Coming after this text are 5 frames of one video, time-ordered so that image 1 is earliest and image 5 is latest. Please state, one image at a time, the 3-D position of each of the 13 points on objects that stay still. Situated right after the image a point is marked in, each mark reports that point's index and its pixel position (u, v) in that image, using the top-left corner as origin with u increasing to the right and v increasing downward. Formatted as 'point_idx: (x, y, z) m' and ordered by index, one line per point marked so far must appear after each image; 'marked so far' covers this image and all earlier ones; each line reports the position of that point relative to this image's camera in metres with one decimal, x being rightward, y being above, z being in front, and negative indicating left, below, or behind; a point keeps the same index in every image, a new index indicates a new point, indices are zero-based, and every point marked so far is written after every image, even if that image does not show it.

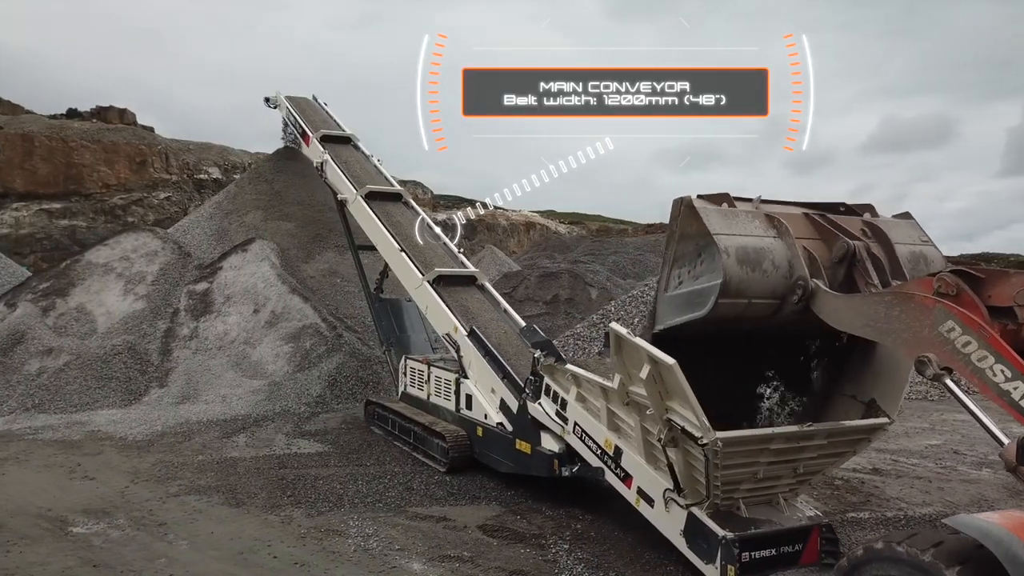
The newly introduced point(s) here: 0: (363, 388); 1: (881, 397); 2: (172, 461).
0: (-1.5, -1.0, +8.3) m
1: (+1.7, -0.5, +3.7) m
2: (-2.4, -1.2, +5.8) m
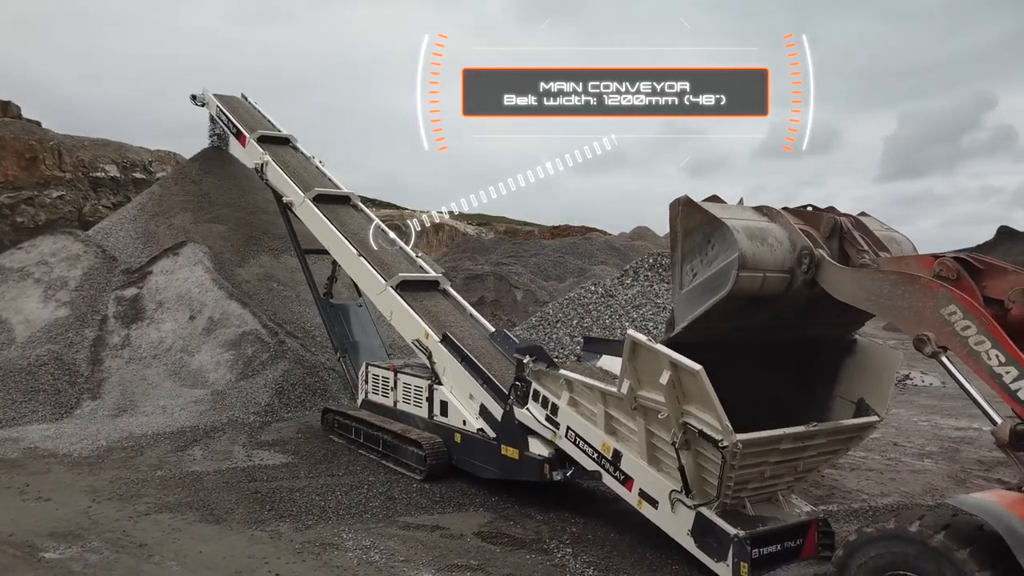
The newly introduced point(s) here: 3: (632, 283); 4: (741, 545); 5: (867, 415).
0: (-2.0, -1.1, +8.1) m
1: (+1.7, -0.5, +4.0) m
2: (-2.6, -1.3, +5.6) m
3: (+1.6, +0.1, +11.2) m
4: (+1.0, -1.1, +3.6) m
5: (+1.7, -0.6, +3.9) m
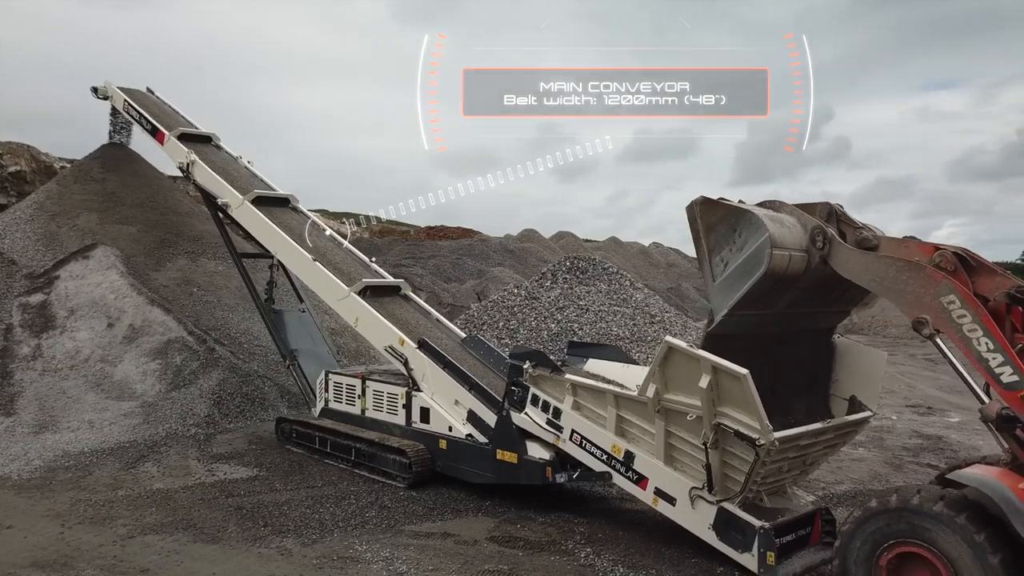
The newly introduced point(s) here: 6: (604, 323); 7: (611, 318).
0: (-2.5, -1.1, +7.8) m
1: (+1.8, -0.5, +4.3) m
2: (-2.7, -1.3, +5.2) m
3: (+0.5, 0.0, +11.5) m
4: (+1.2, -1.1, +3.8) m
5: (+1.8, -0.6, +4.3) m
6: (+1.2, -0.4, +10.5) m
7: (+1.3, -0.4, +10.7) m
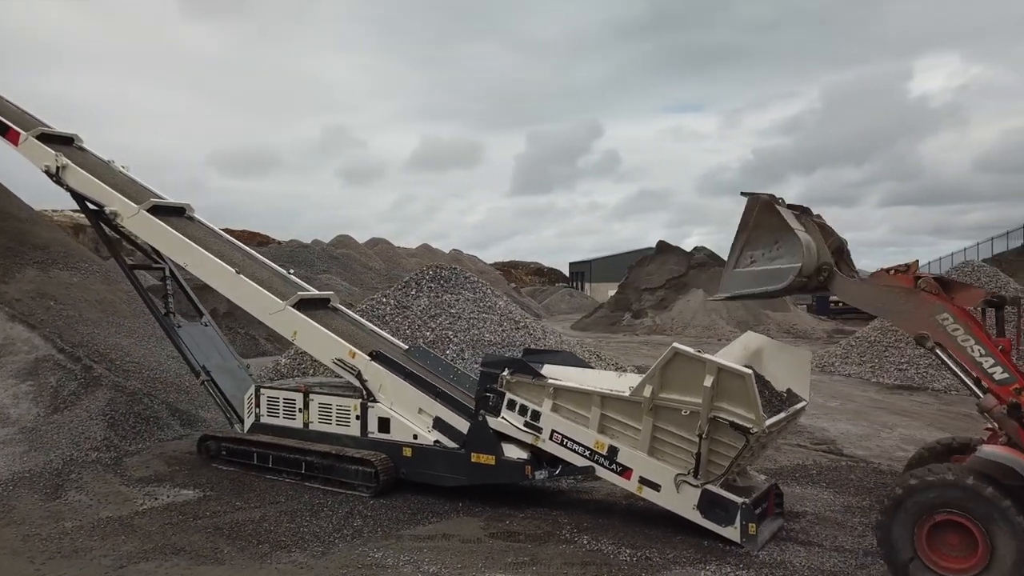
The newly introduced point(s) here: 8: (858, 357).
0: (-3.3, -1.2, +7.4) m
1: (+1.8, -0.6, +5.2) m
2: (-2.8, -1.4, +4.8) m
3: (-1.3, -0.1, +11.7) m
4: (+1.3, -1.2, +4.5) m
5: (+1.8, -0.7, +5.2) m
6: (-0.5, -0.6, +11.0) m
7: (-0.4, -0.5, +11.2) m
8: (+5.9, -1.2, +14.0) m
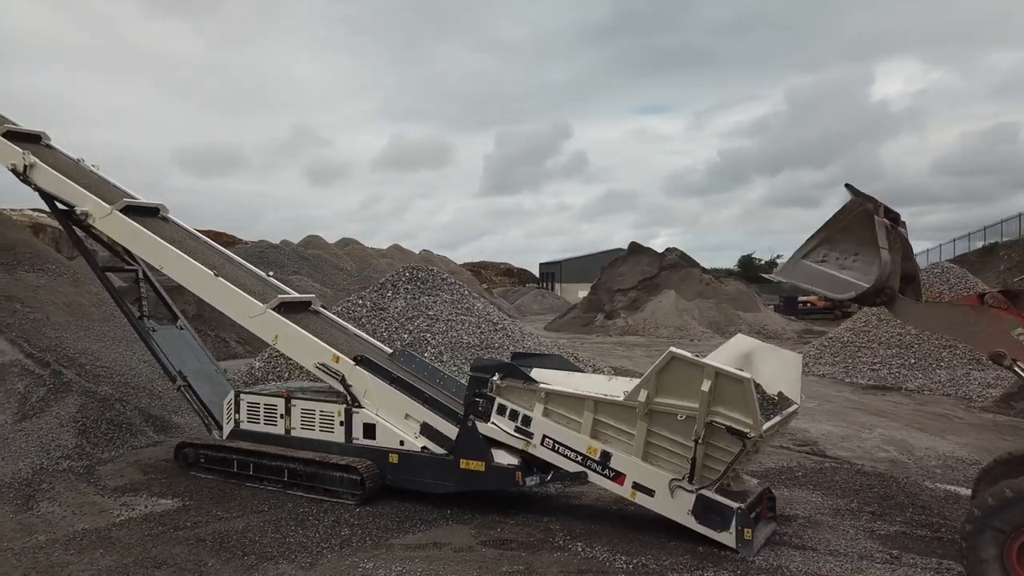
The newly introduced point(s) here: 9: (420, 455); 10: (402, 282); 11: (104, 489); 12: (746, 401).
0: (-3.4, -1.3, +7.2) m
1: (+1.7, -0.6, +5.2) m
2: (-2.8, -1.5, +4.6) m
3: (-1.7, -0.1, +11.6) m
4: (+1.3, -1.2, +4.5) m
5: (+1.7, -0.7, +5.1) m
6: (-0.8, -0.6, +10.9) m
7: (-0.7, -0.5, +11.1) m
8: (+5.5, -1.2, +14.1) m
9: (-0.6, -1.1, +5.5) m
10: (-1.6, +0.1, +12.0) m
11: (-2.9, -1.4, +5.9) m
12: (+1.2, -0.6, +4.2) m
